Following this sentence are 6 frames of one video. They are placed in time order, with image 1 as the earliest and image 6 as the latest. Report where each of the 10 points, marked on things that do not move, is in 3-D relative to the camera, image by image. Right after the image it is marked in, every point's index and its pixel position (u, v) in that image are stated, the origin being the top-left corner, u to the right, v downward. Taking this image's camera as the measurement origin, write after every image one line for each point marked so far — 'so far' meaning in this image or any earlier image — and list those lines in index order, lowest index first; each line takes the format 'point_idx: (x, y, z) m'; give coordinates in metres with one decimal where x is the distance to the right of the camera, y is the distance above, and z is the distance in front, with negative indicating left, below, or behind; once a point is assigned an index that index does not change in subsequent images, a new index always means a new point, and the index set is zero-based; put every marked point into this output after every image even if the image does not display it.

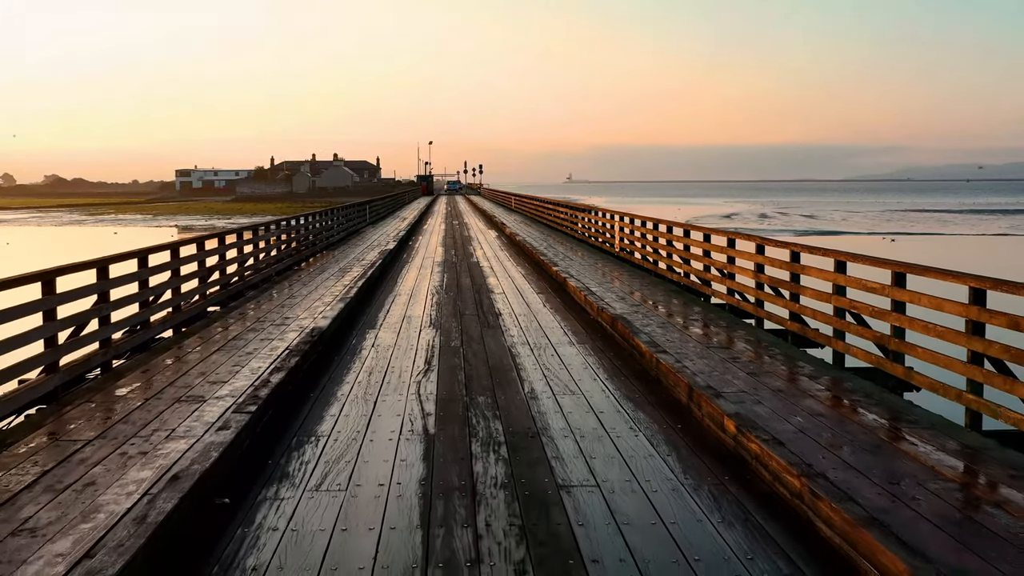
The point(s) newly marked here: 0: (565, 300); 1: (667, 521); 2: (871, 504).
0: (+0.5, -0.1, +9.5) m
1: (+0.5, -0.7, +3.2) m
2: (+1.1, -0.6, +3.2) m
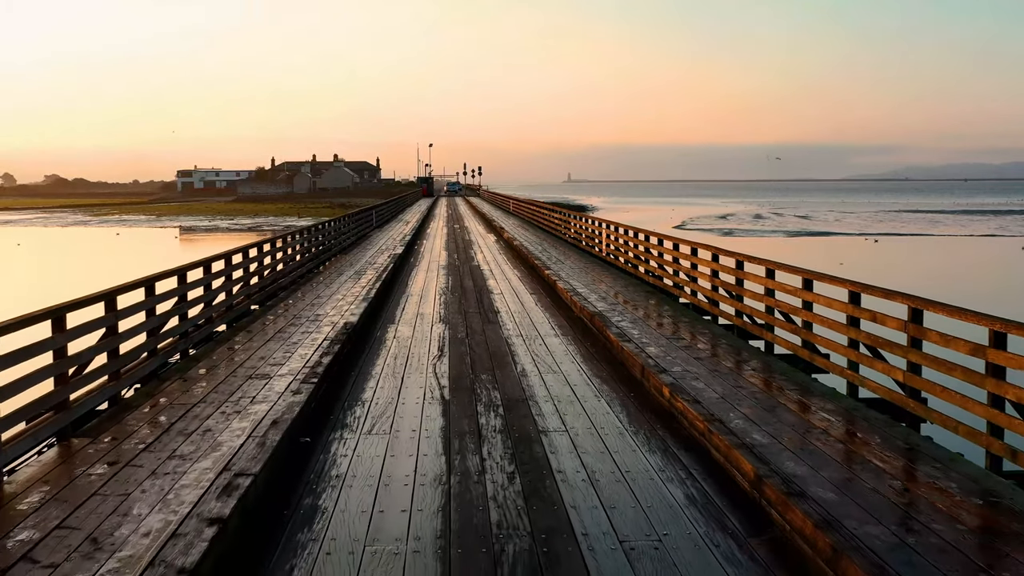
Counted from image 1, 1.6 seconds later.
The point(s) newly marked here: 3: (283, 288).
0: (+0.4, -0.1, +11.0) m
1: (+0.4, -0.7, +4.6) m
2: (+1.0, -0.7, +4.7) m
3: (-2.5, 0.0, +12.0) m
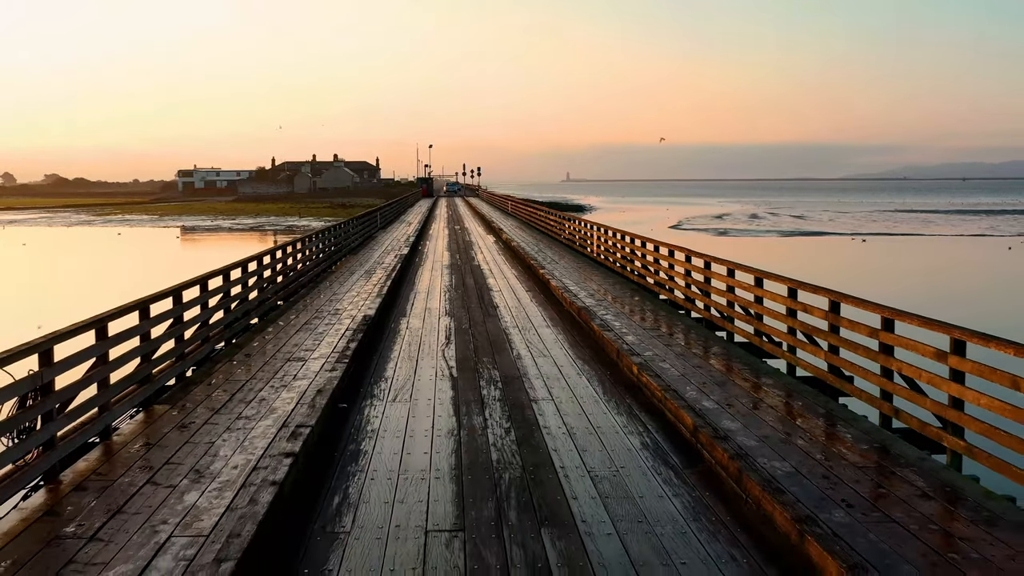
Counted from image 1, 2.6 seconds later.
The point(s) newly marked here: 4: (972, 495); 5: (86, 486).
0: (+0.4, -0.1, +12.2) m
1: (+0.4, -0.7, +5.8) m
2: (+1.0, -0.6, +5.9) m
3: (-2.6, 0.0, +13.1) m
4: (+1.9, -0.8, +4.4) m
5: (-1.8, -0.8, +4.5) m
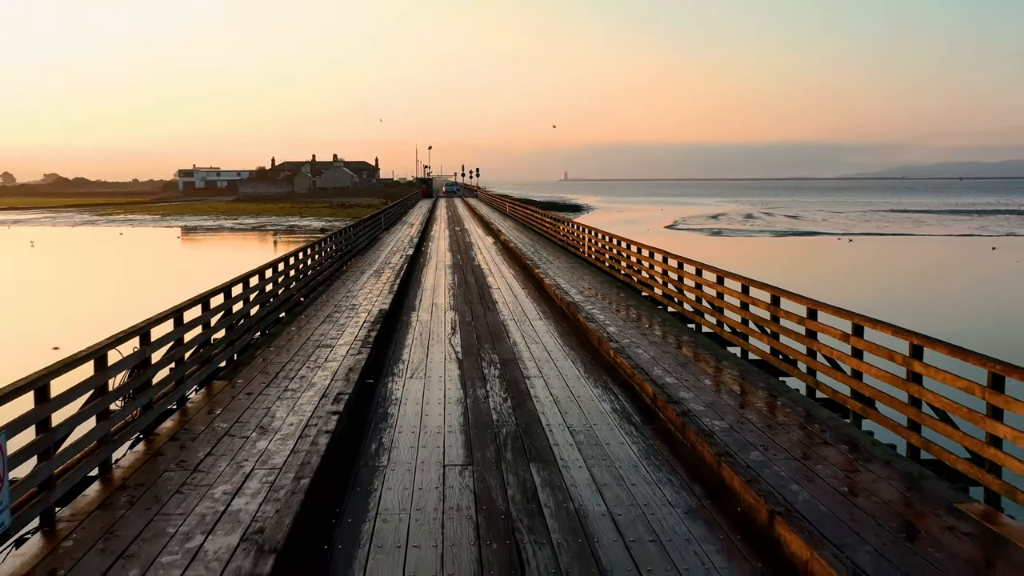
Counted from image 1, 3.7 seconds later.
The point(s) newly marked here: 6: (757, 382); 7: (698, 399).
0: (+0.4, -0.1, +13.5) m
1: (+0.4, -0.6, +7.1) m
2: (+1.0, -0.6, +7.2) m
3: (-2.6, +0.1, +14.4) m
4: (+1.9, -0.8, +5.7) m
5: (-1.8, -0.8, +5.8) m
6: (+1.7, -0.7, +7.5) m
7: (+1.2, -0.7, +6.6) m
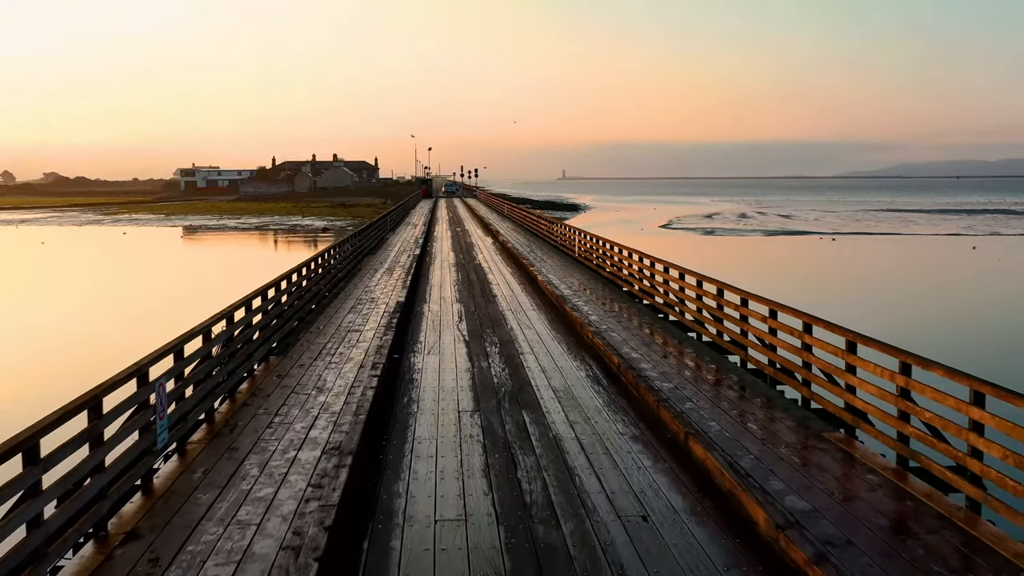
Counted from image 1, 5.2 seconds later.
0: (+0.3, 0.0, +15.3) m
1: (+0.4, -0.6, +8.9) m
2: (+1.0, -0.6, +9.0) m
3: (-2.6, +0.1, +16.2) m
4: (+1.9, -0.8, +7.6) m
5: (-1.8, -0.8, +7.7) m
6: (+1.7, -0.6, +9.4) m
7: (+1.1, -0.6, +8.4) m
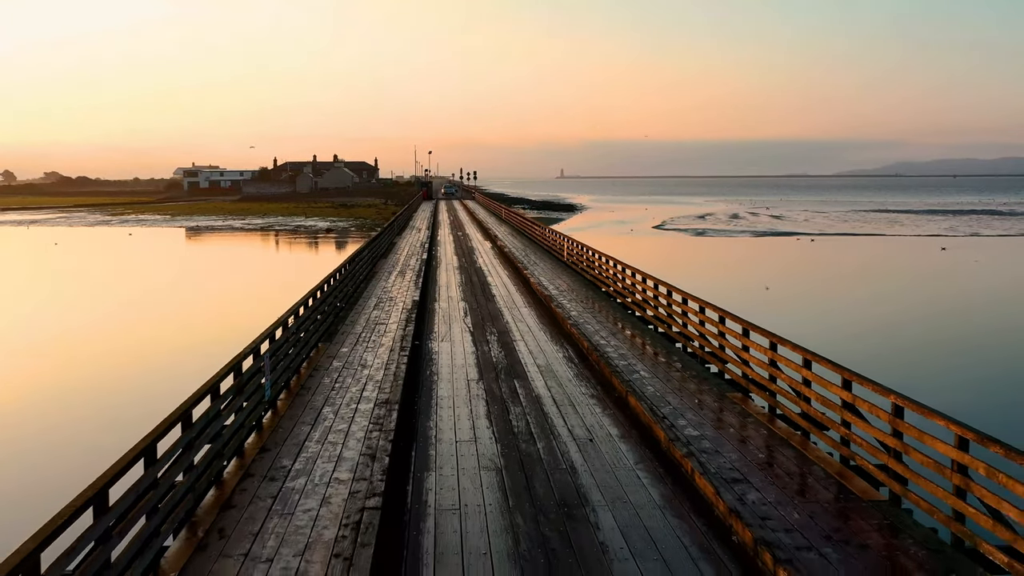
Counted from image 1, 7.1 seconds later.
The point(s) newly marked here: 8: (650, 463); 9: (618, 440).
0: (+0.3, 0.0, +17.9) m
1: (+0.3, -0.6, +11.5) m
2: (+0.9, -0.6, +11.6) m
3: (-2.7, +0.1, +18.9) m
4: (+1.8, -0.8, +10.2) m
5: (-1.9, -0.8, +10.3) m
6: (+1.7, -0.6, +12.0) m
7: (+1.1, -0.7, +11.0) m
8: (+0.9, -1.1, +6.8) m
9: (+0.7, -1.1, +7.4) m
